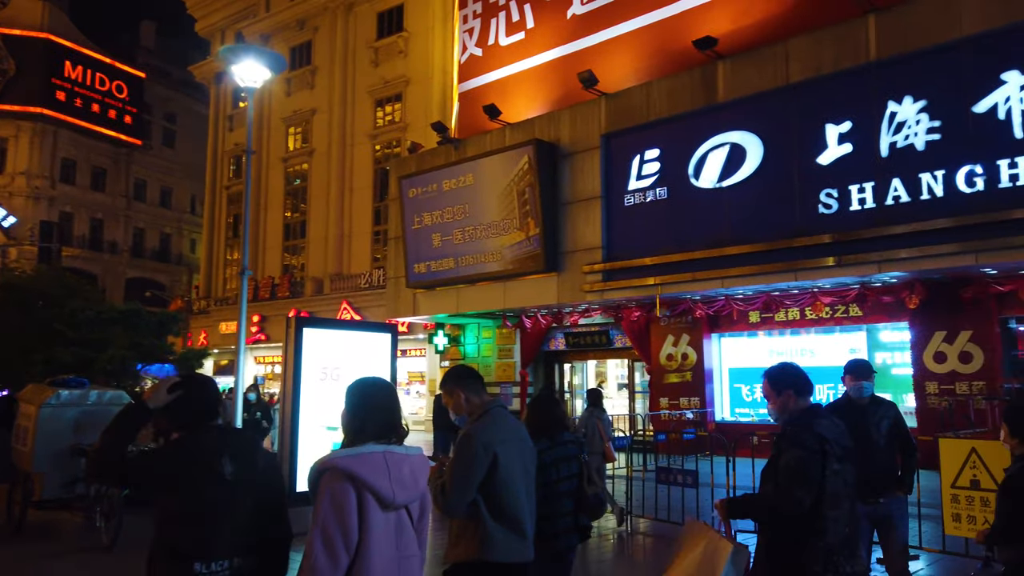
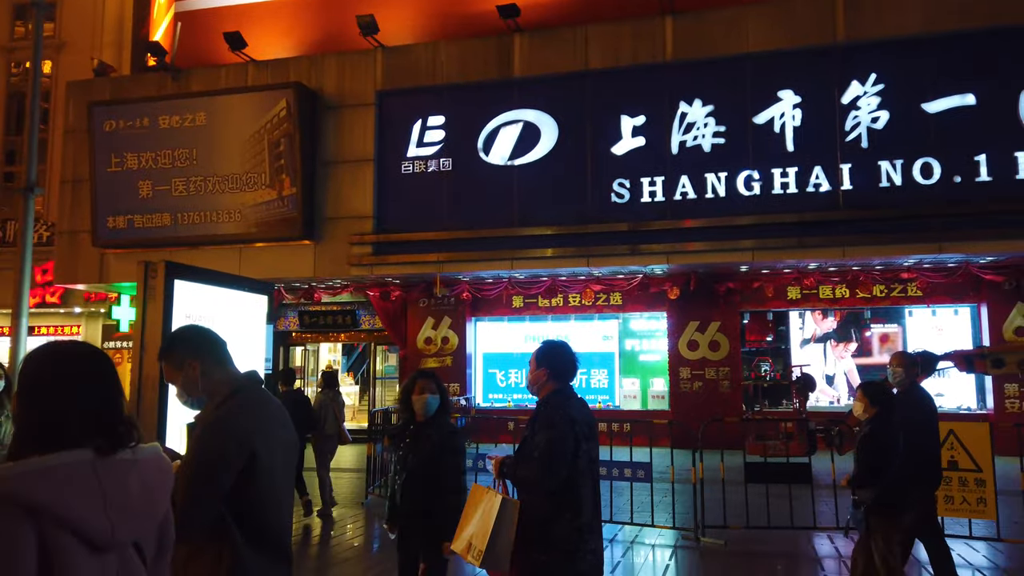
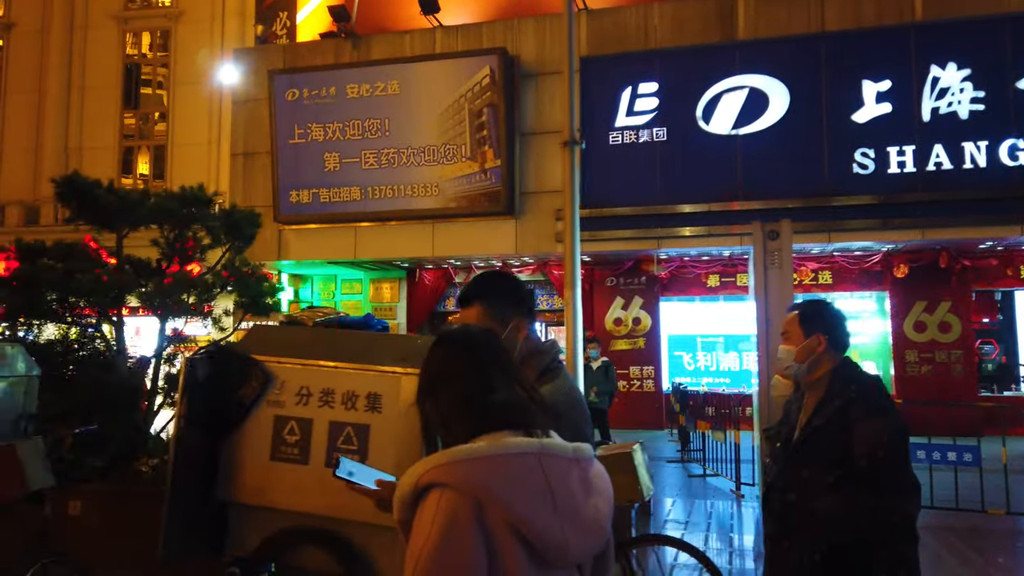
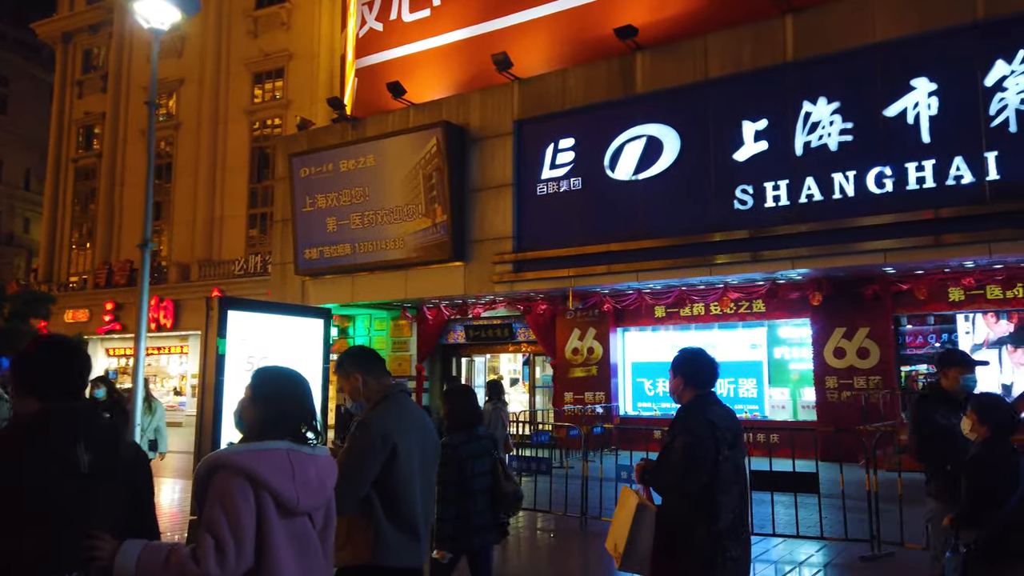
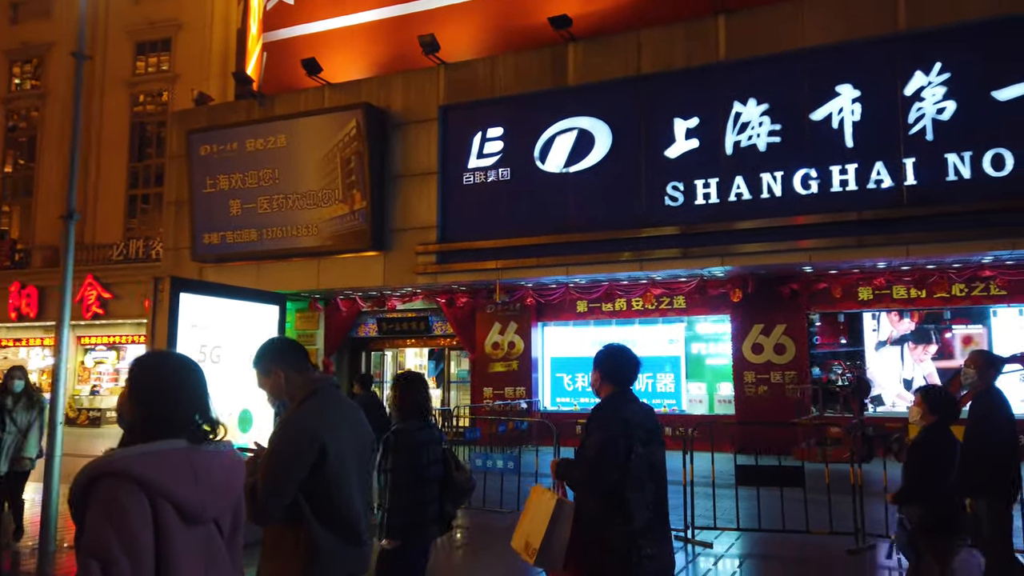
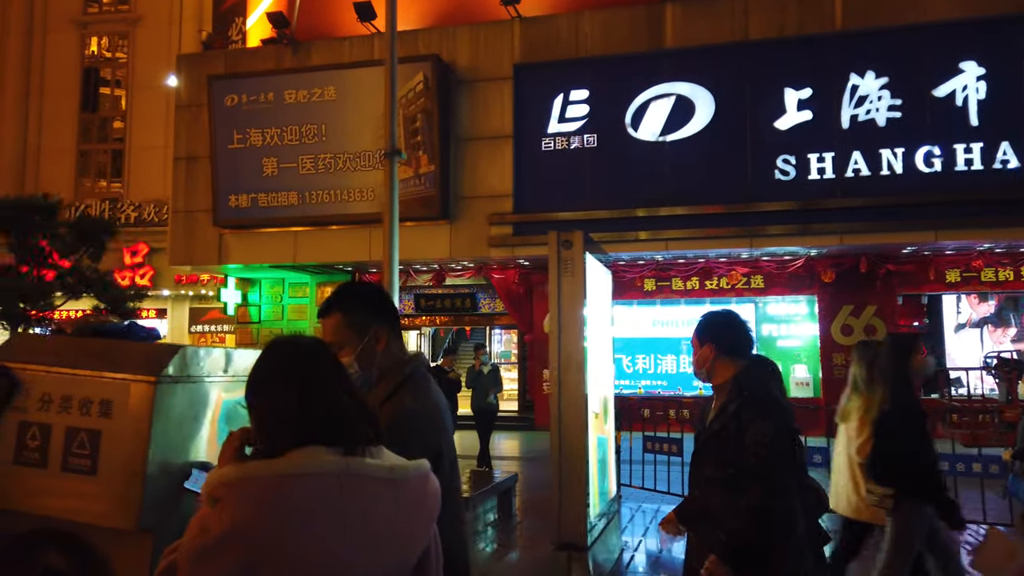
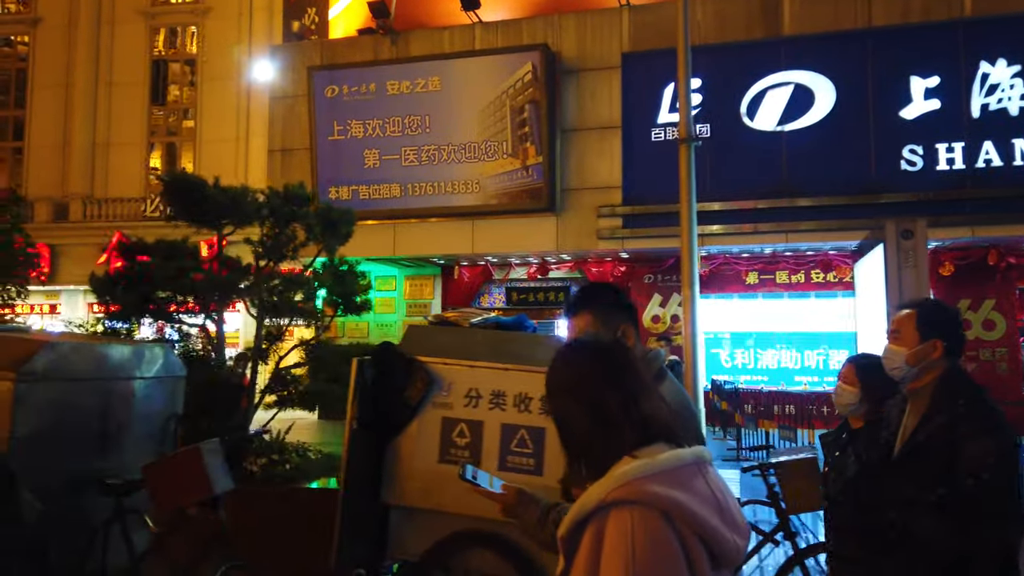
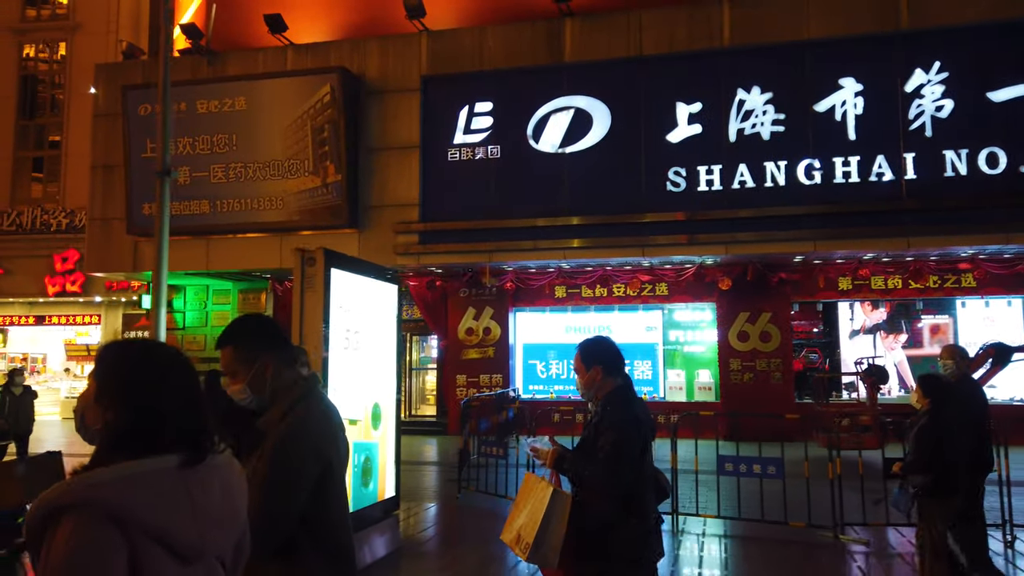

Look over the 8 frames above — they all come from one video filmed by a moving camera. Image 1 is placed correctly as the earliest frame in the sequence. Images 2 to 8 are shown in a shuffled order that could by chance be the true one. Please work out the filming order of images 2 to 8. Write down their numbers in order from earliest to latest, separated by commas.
4, 5, 2, 8, 6, 3, 7
